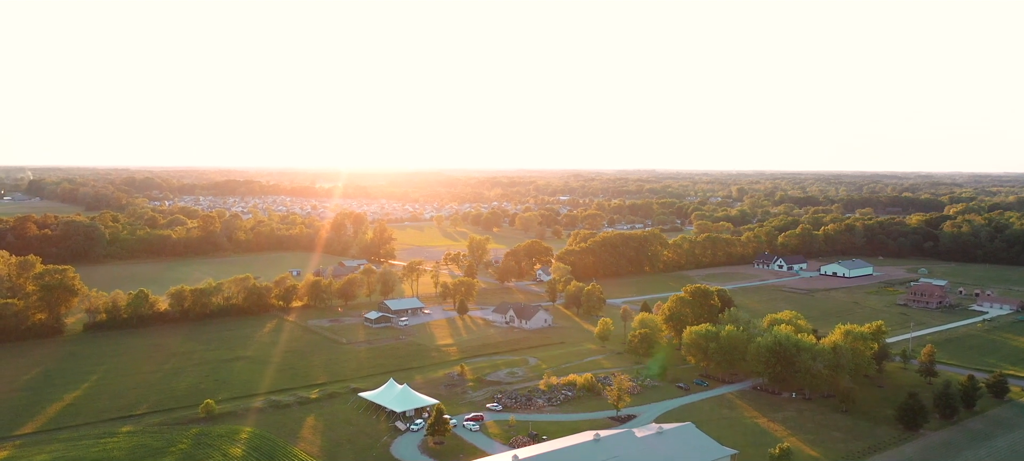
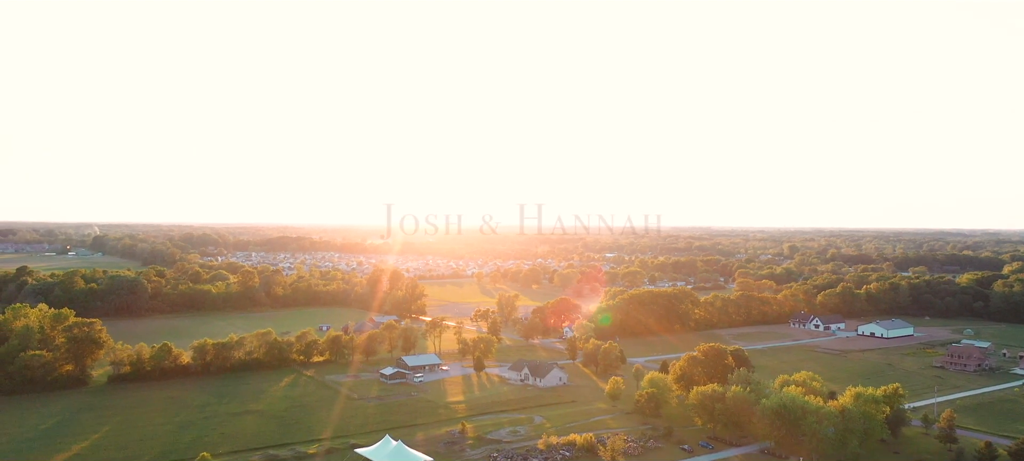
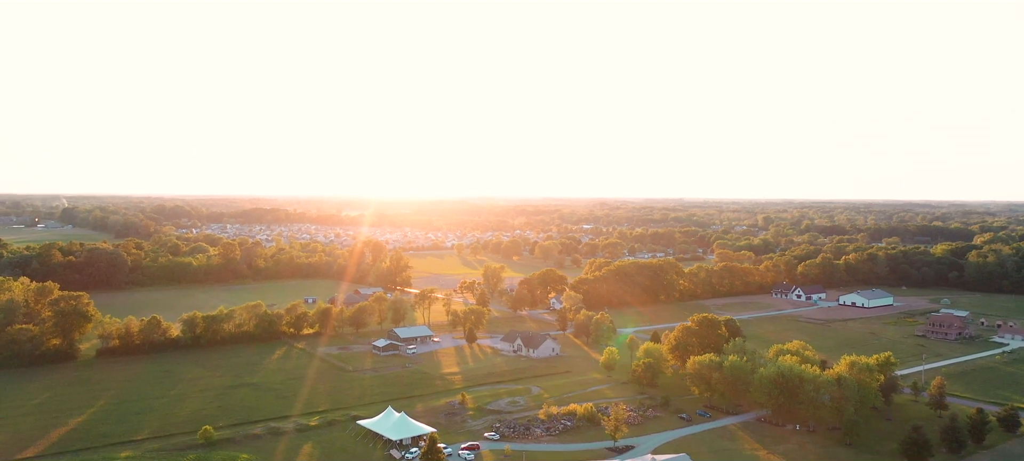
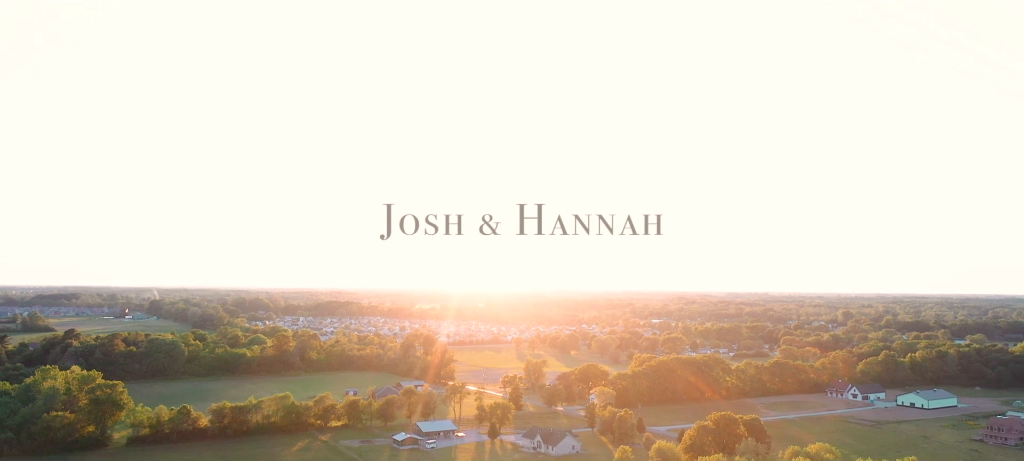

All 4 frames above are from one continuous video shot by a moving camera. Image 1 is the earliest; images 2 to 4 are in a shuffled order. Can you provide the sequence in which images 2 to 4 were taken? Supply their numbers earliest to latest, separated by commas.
3, 2, 4
